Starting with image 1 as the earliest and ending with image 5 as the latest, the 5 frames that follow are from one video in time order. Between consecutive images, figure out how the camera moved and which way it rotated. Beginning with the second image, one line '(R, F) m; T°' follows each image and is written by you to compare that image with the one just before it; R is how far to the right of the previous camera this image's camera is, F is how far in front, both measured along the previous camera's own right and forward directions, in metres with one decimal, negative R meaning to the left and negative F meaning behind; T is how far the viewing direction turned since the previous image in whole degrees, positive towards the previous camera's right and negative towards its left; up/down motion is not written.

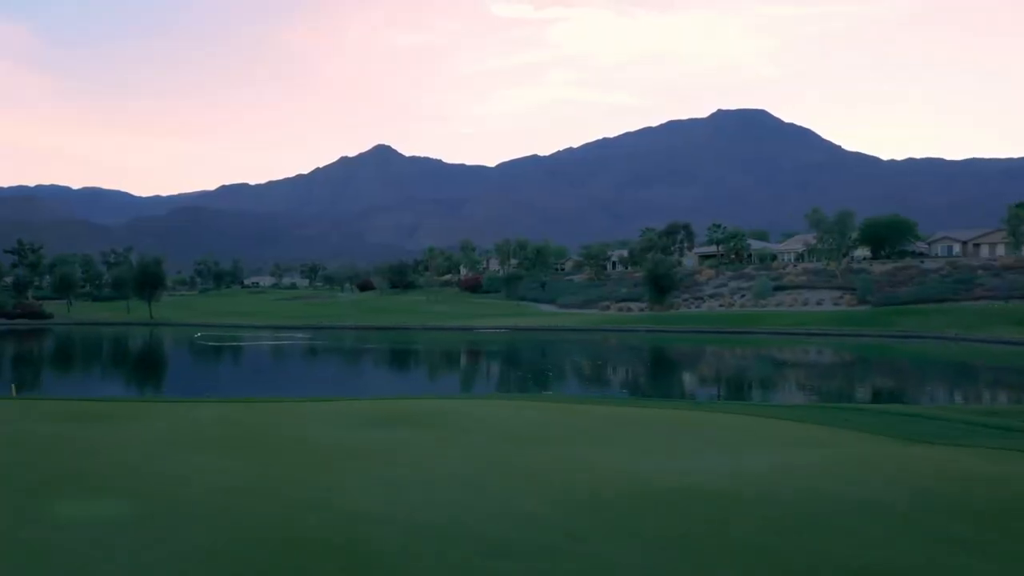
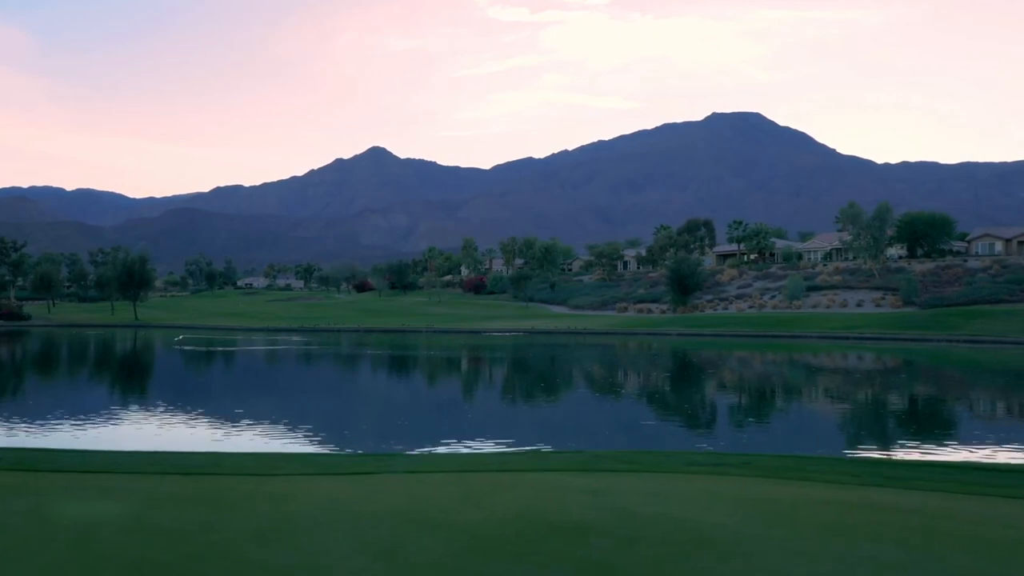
(-0.7, +3.5) m; 0°
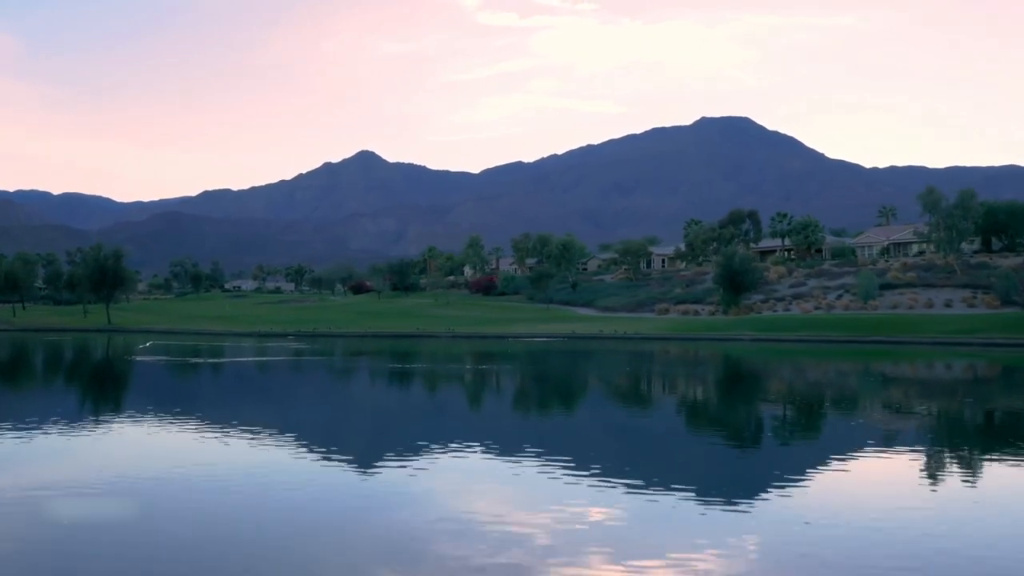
(-1.5, +5.7) m; +1°
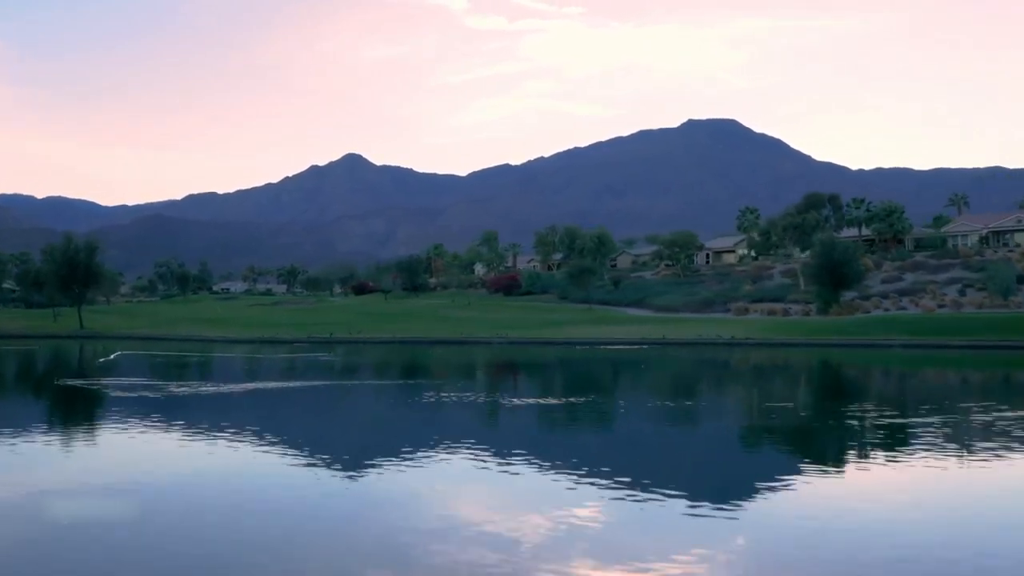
(-2.2, +6.6) m; +1°
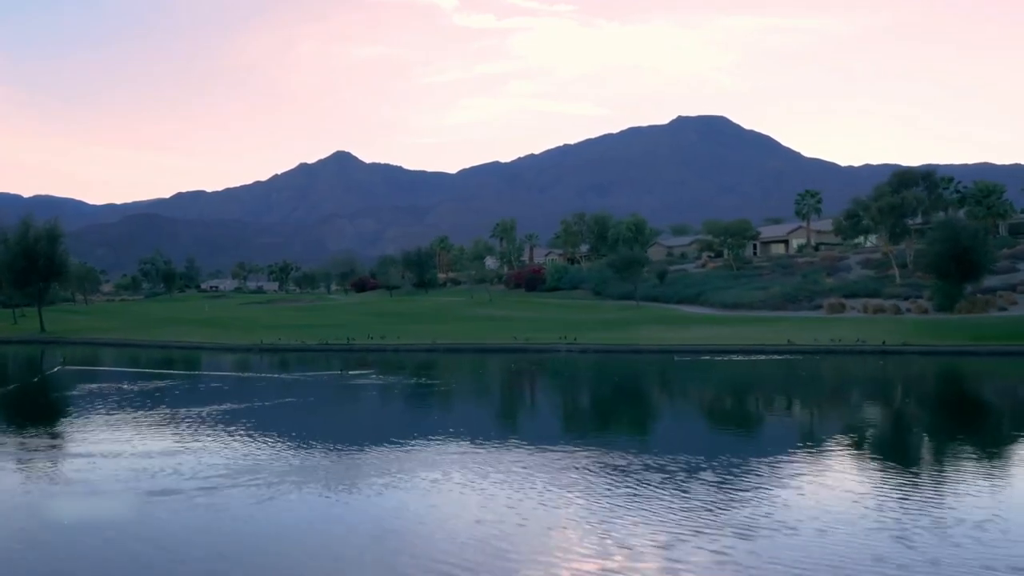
(-1.7, +6.0) m; +1°
